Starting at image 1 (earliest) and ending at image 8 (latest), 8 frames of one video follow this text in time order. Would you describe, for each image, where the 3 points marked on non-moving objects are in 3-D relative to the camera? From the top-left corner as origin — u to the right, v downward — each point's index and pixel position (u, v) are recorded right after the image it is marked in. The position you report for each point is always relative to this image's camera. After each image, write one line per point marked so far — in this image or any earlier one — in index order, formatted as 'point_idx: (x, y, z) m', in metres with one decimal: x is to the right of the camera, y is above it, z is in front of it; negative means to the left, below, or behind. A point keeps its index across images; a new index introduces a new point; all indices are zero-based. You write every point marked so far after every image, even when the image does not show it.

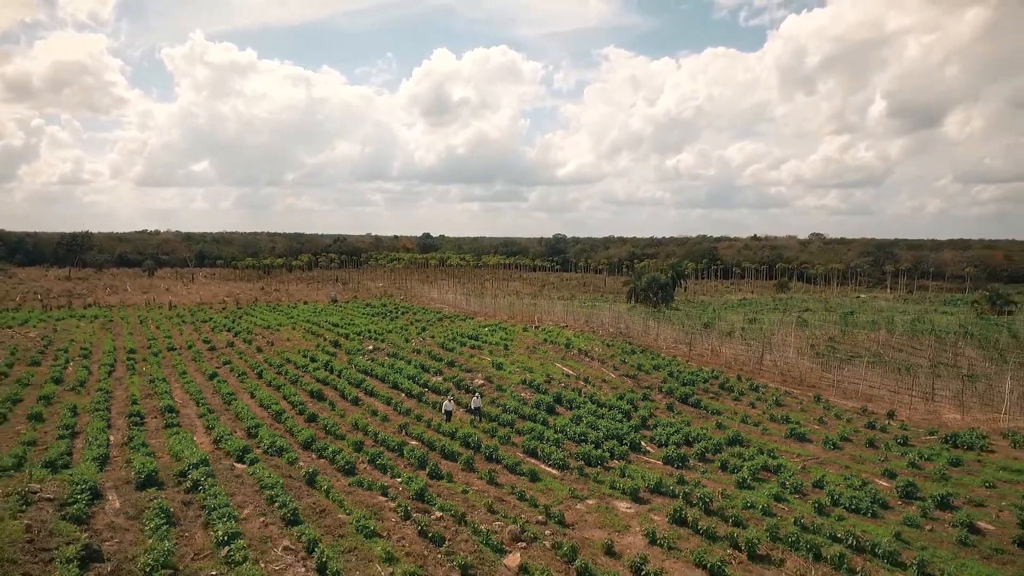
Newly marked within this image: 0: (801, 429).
0: (+8.4, -4.0, +17.6) m
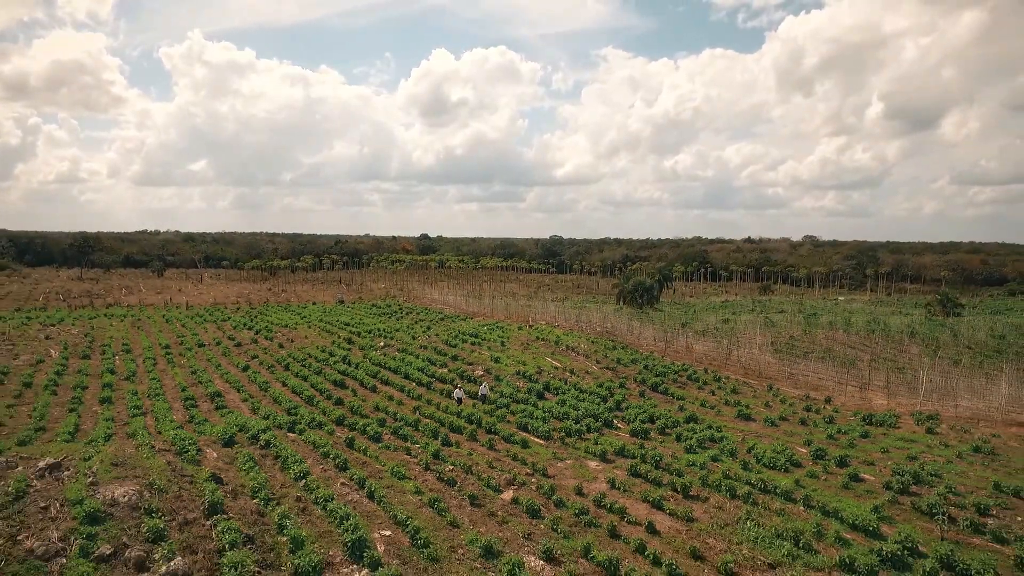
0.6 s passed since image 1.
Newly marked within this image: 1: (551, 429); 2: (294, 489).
0: (+8.2, -4.2, +21.2) m
1: (+1.2, -4.2, +18.6) m
2: (-4.3, -3.9, +12.0) m
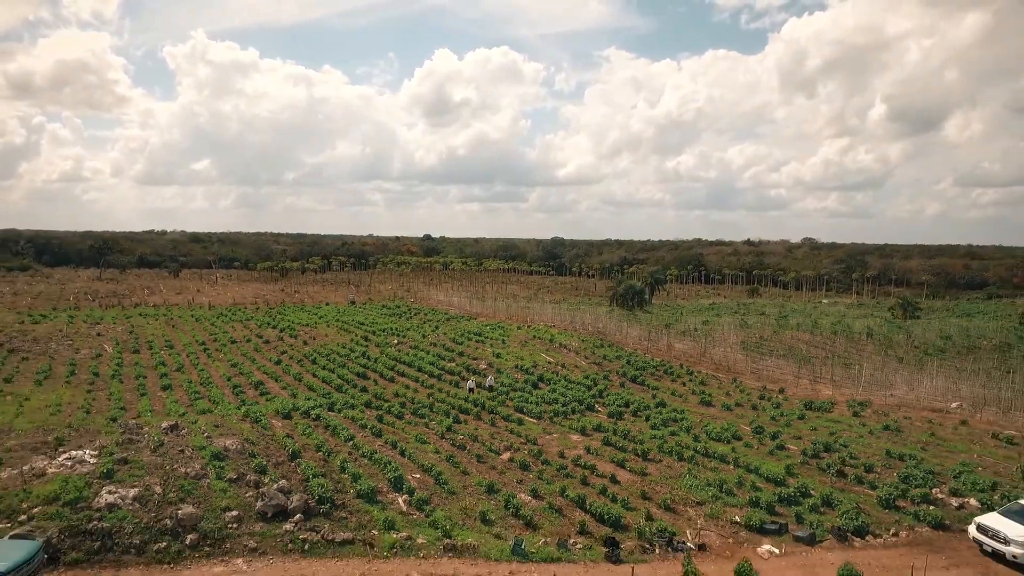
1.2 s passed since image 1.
0: (+8.2, -4.5, +25.1) m
1: (+1.1, -4.5, +22.6) m
2: (-4.3, -4.1, +16.0) m
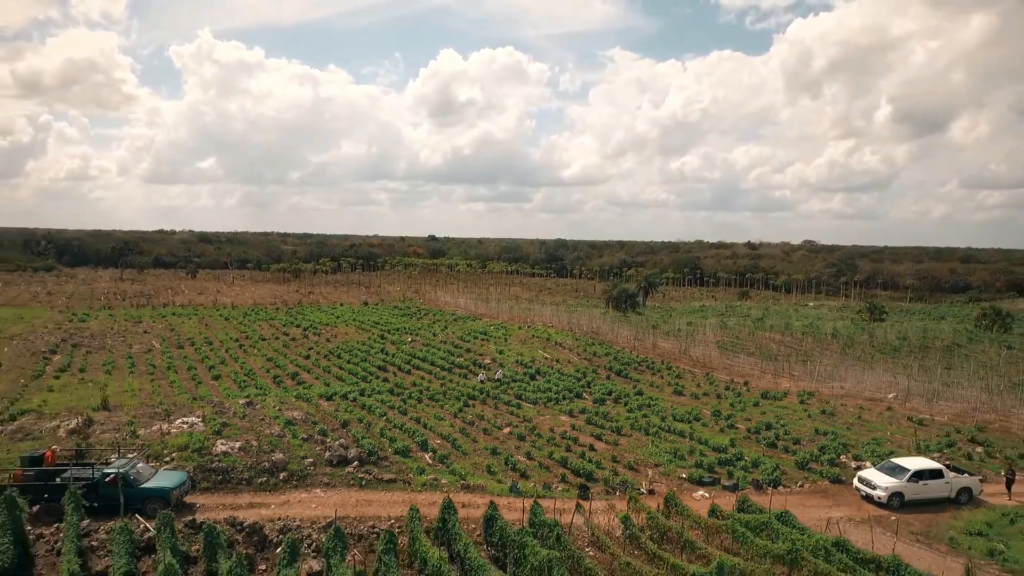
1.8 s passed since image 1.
0: (+8.2, -4.8, +29.4) m
1: (+1.1, -4.7, +26.8) m
2: (-4.4, -4.4, +20.3) m
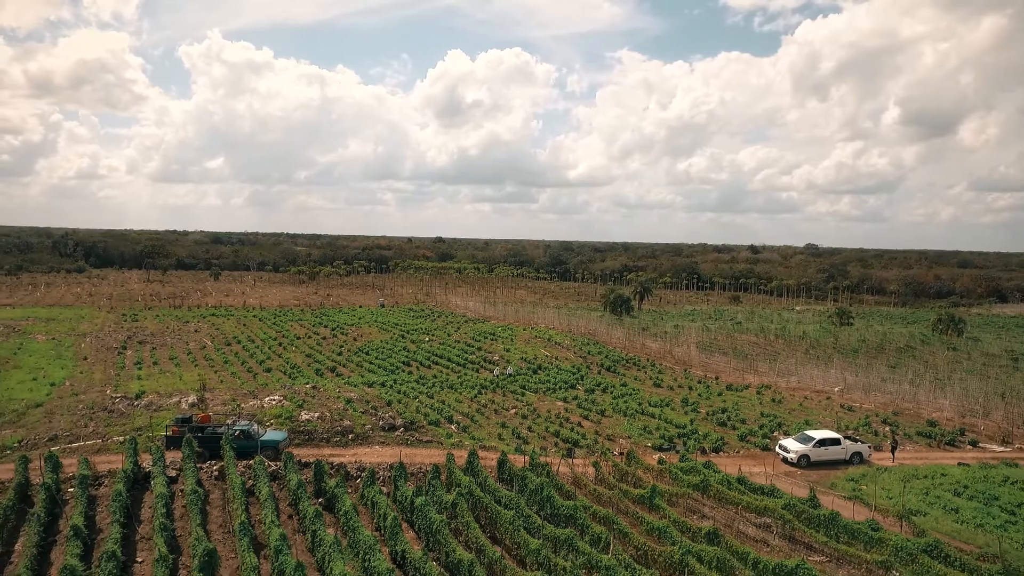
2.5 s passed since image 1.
0: (+8.5, -5.3, +34.8) m
1: (+1.4, -5.2, +32.3) m
2: (-4.2, -4.8, +25.8) m
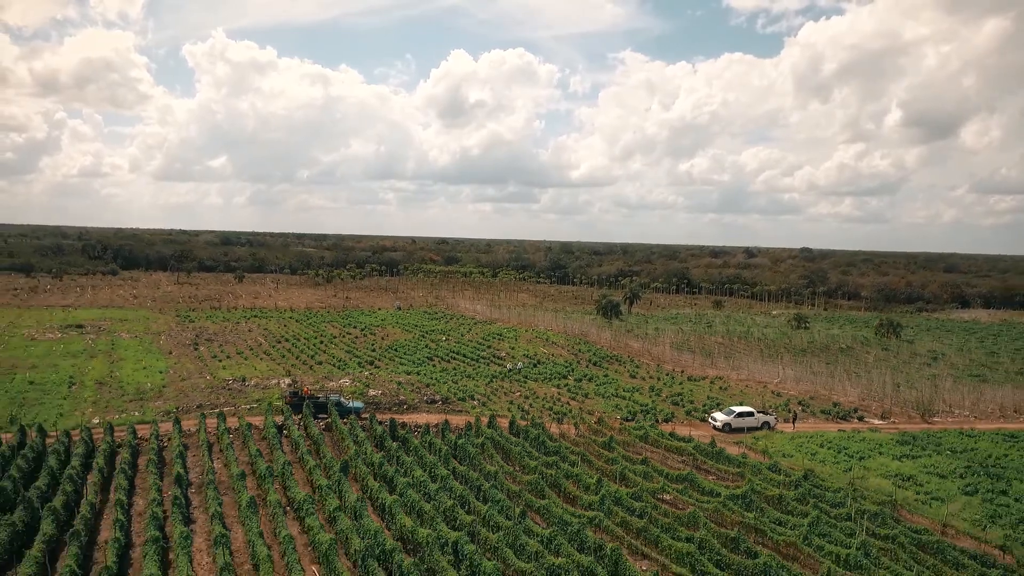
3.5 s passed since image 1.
0: (+8.8, -6.0, +43.3) m
1: (+1.7, -5.9, +40.9) m
2: (-3.9, -5.5, +34.4) m
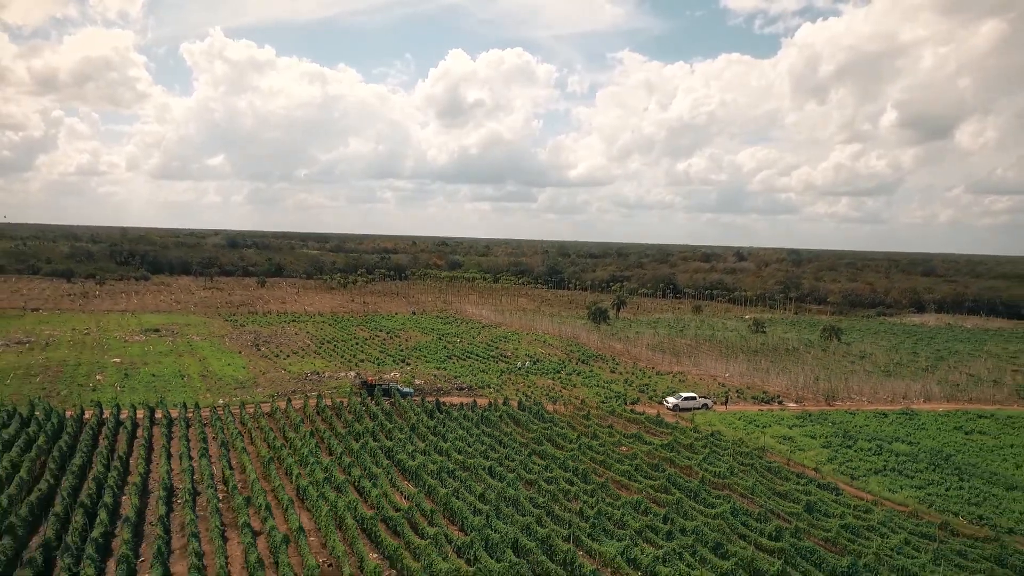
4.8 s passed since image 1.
0: (+9.2, -7.2, +54.2) m
1: (+2.1, -7.1, +51.7) m
2: (-3.4, -6.7, +45.2) m
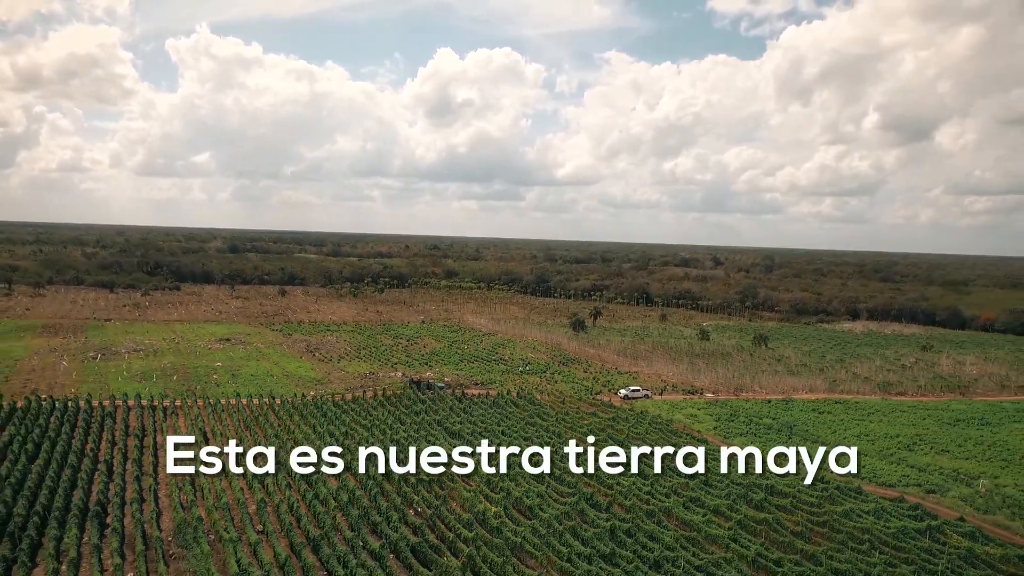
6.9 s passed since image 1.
0: (+8.9, -9.6, +71.8) m
1: (+1.9, -9.5, +69.1) m
2: (-3.5, -9.1, +62.5) m
